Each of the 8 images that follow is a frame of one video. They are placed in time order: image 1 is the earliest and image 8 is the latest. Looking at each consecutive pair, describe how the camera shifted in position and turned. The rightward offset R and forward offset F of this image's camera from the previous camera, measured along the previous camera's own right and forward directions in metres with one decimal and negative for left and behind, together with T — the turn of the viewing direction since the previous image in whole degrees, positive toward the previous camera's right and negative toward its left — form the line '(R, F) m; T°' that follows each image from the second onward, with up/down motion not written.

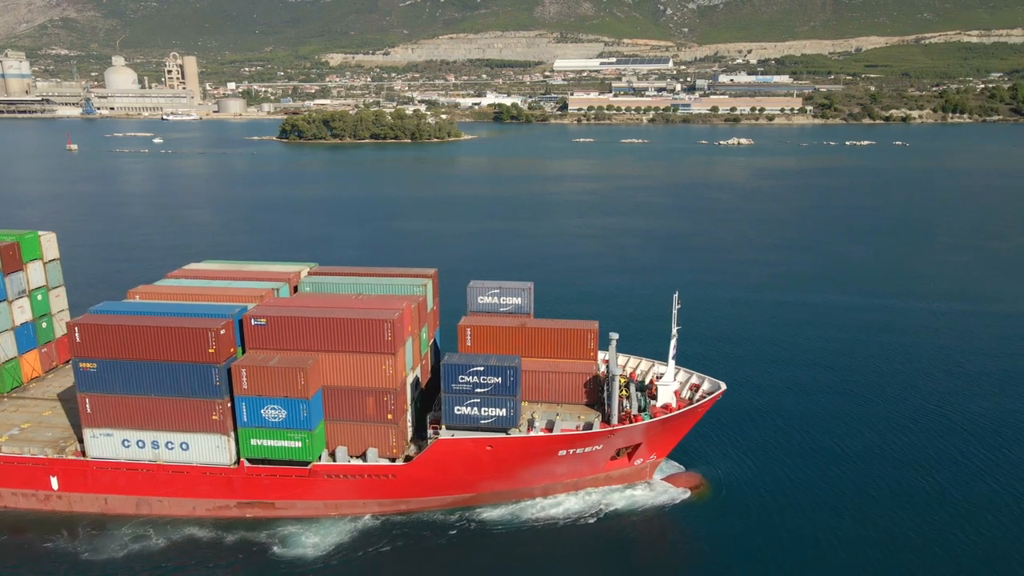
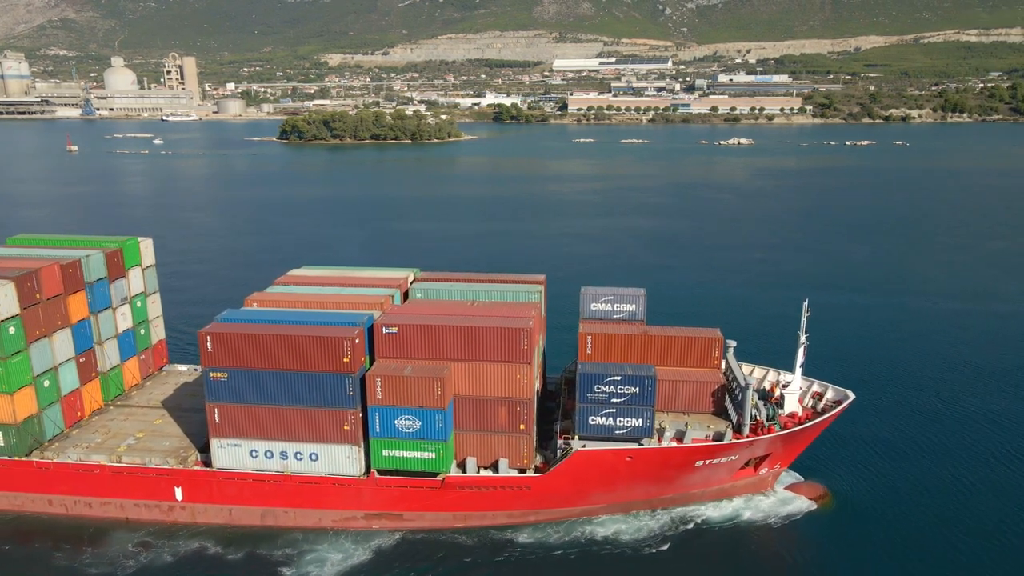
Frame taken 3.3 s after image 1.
(-2.3, +0.2) m; 0°
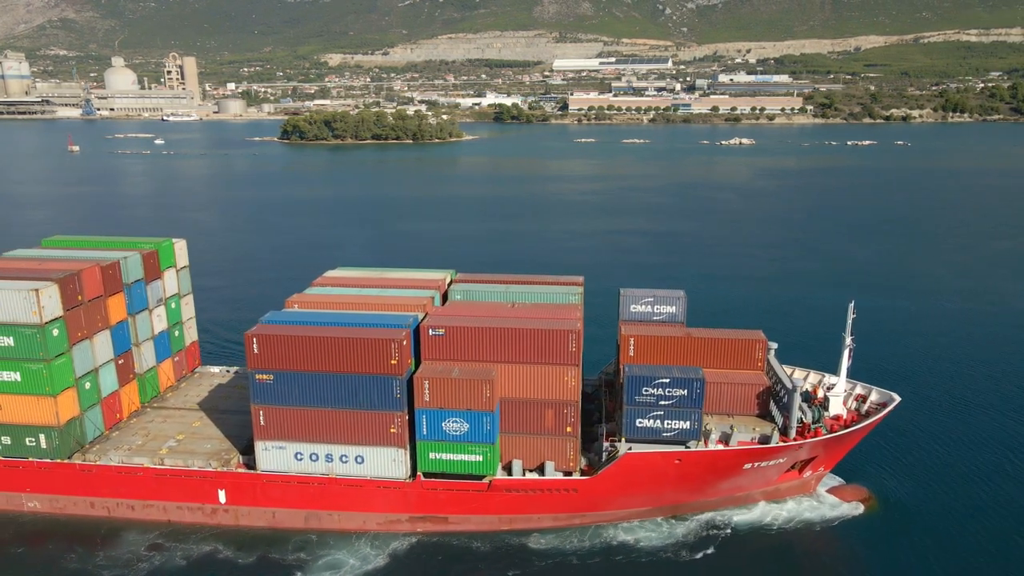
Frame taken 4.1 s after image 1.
(-0.8, +0.1) m; 0°
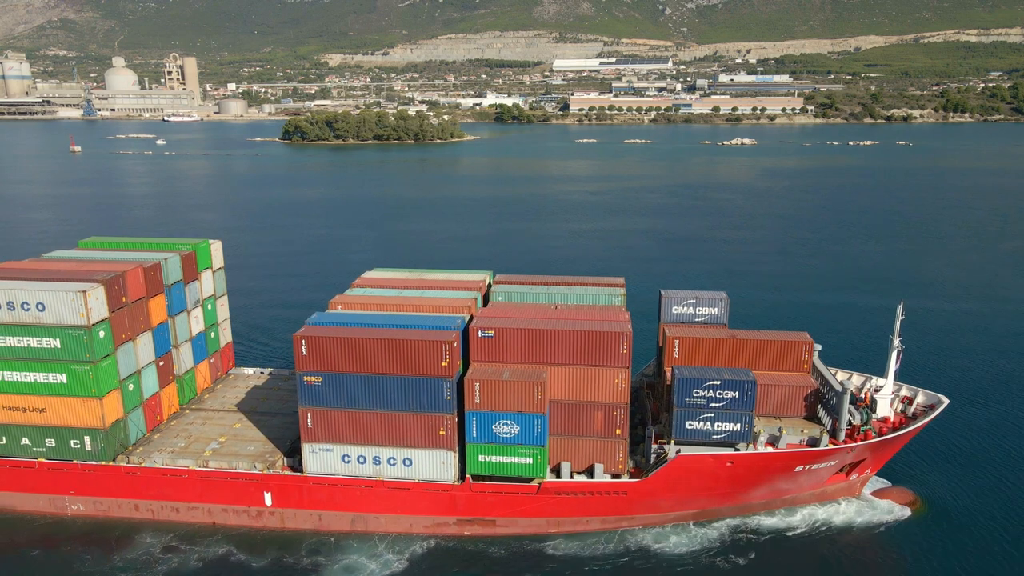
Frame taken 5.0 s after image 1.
(-0.8, +0.1) m; 0°
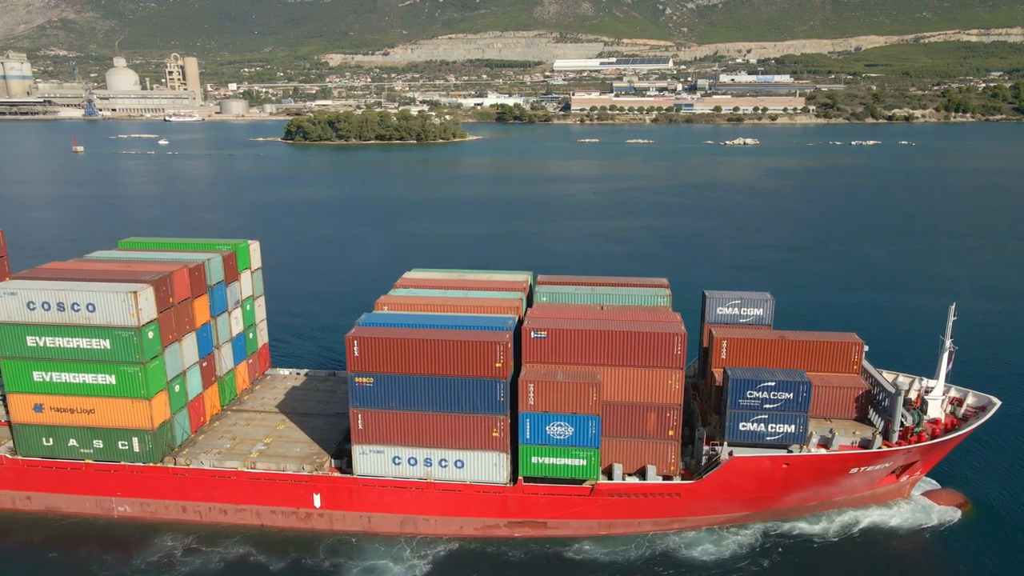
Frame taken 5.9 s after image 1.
(-0.8, +0.1) m; 0°
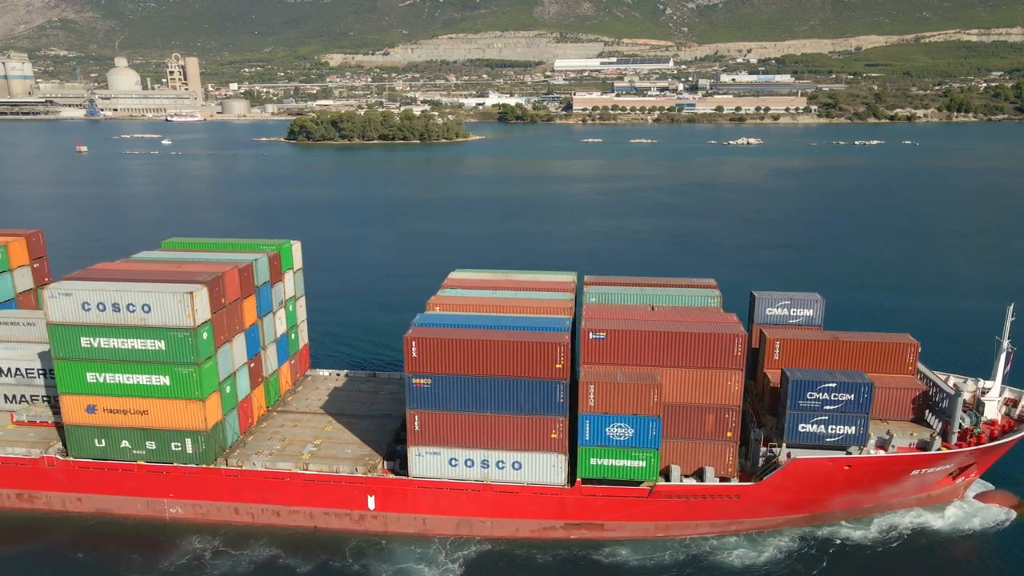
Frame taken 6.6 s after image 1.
(-0.9, +0.1) m; 0°
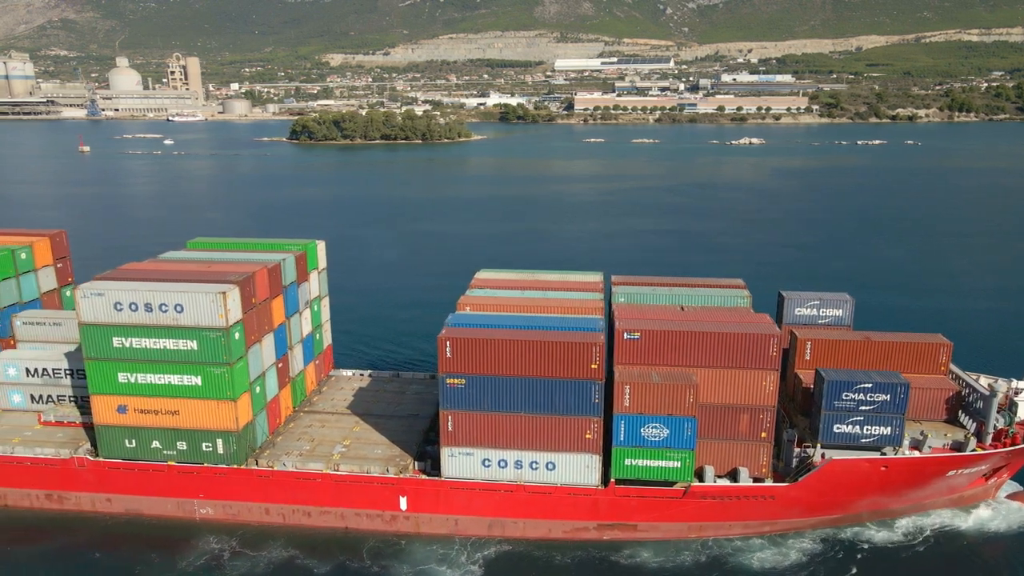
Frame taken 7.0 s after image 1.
(-0.5, +0.1) m; 0°
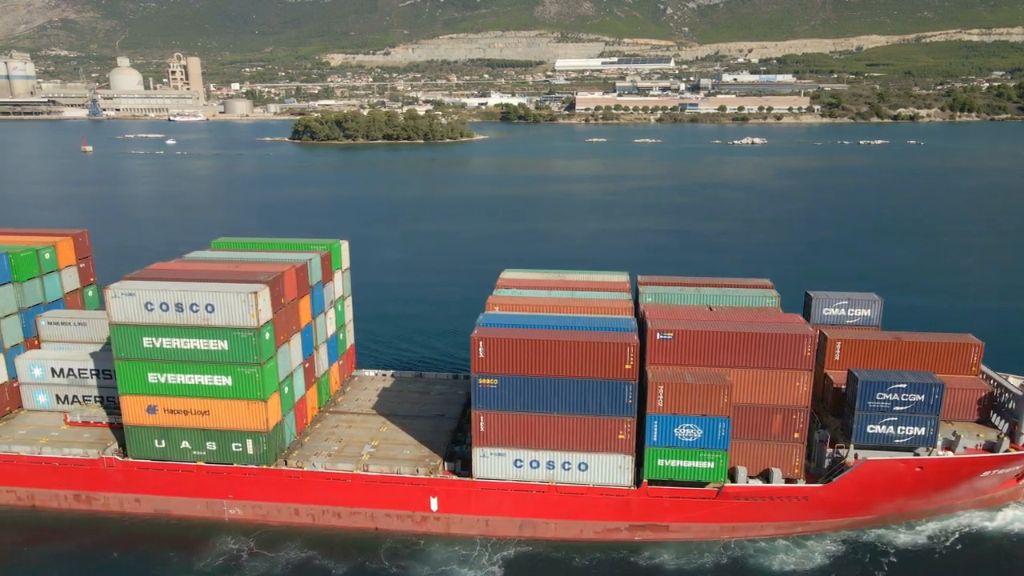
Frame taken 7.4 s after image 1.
(-0.5, 0.0) m; 0°
